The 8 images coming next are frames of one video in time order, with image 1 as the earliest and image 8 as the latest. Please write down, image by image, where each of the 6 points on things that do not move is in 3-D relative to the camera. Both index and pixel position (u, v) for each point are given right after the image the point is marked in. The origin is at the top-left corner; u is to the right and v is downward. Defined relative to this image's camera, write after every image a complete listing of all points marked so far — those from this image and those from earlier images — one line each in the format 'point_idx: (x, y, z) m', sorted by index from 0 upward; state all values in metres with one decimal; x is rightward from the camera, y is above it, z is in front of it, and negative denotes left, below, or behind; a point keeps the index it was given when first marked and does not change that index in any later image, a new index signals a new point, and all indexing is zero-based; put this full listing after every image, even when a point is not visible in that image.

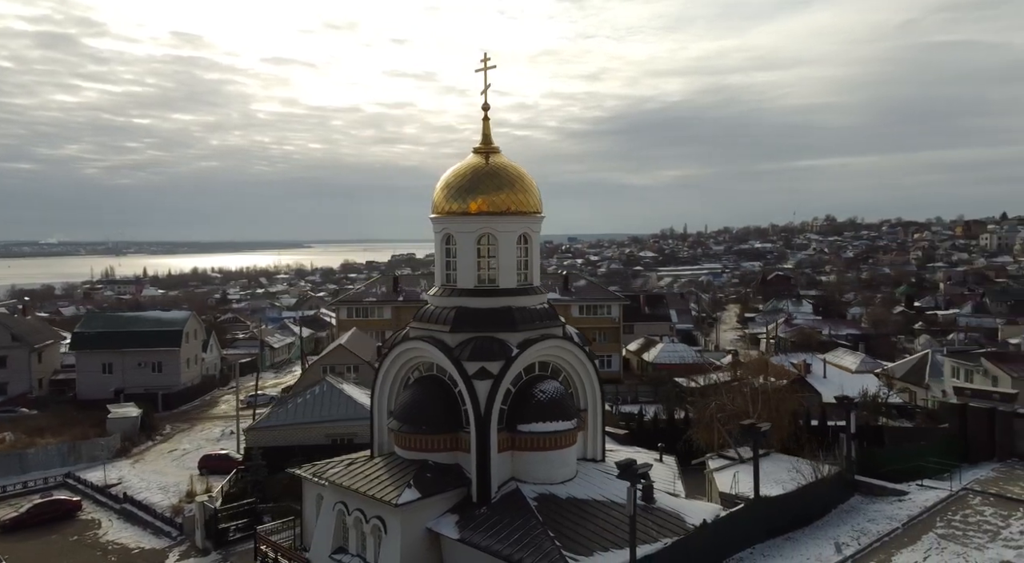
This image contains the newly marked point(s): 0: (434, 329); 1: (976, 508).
0: (-1.4, -0.8, +16.8) m
1: (+7.9, -3.8, +15.1) m
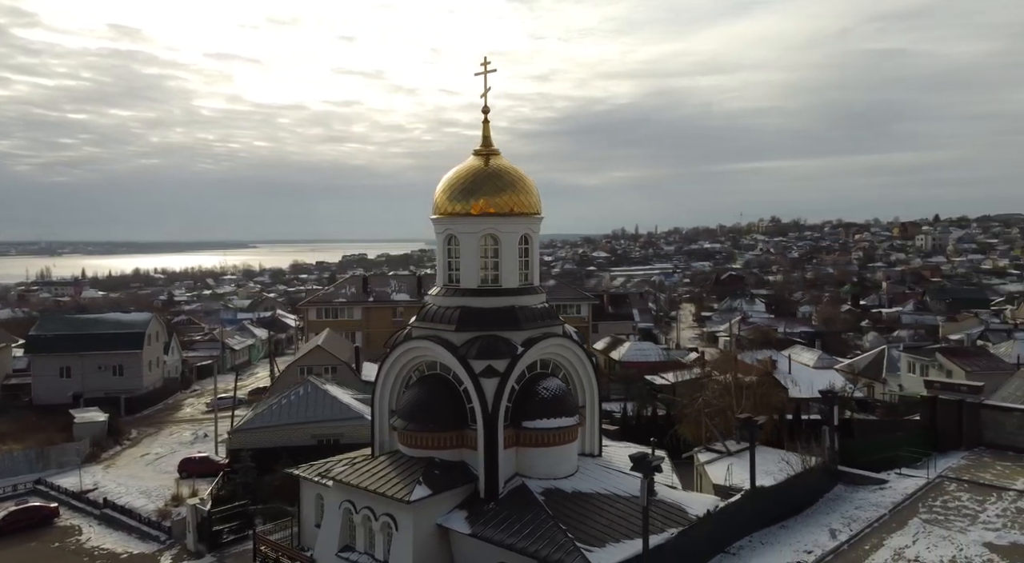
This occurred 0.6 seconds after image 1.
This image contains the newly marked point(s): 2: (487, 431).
0: (-1.3, -0.8, +17.2) m
1: (+8.0, -3.8, +16.2) m
2: (-0.4, -2.7, +16.3) m
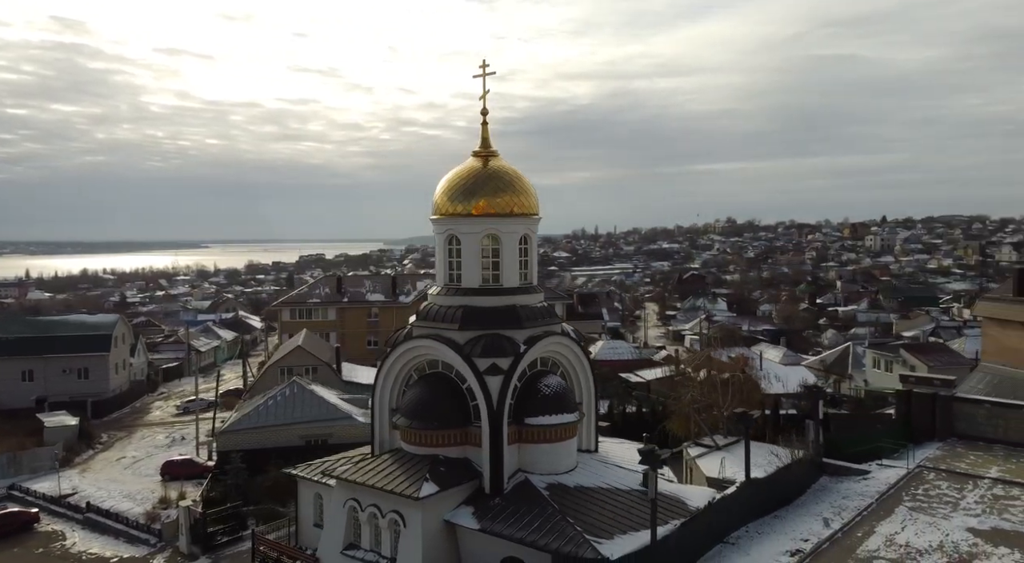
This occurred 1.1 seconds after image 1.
0: (-1.3, -0.9, +17.6) m
1: (+8.1, -3.8, +17.2) m
2: (-0.4, -2.7, +16.7) m
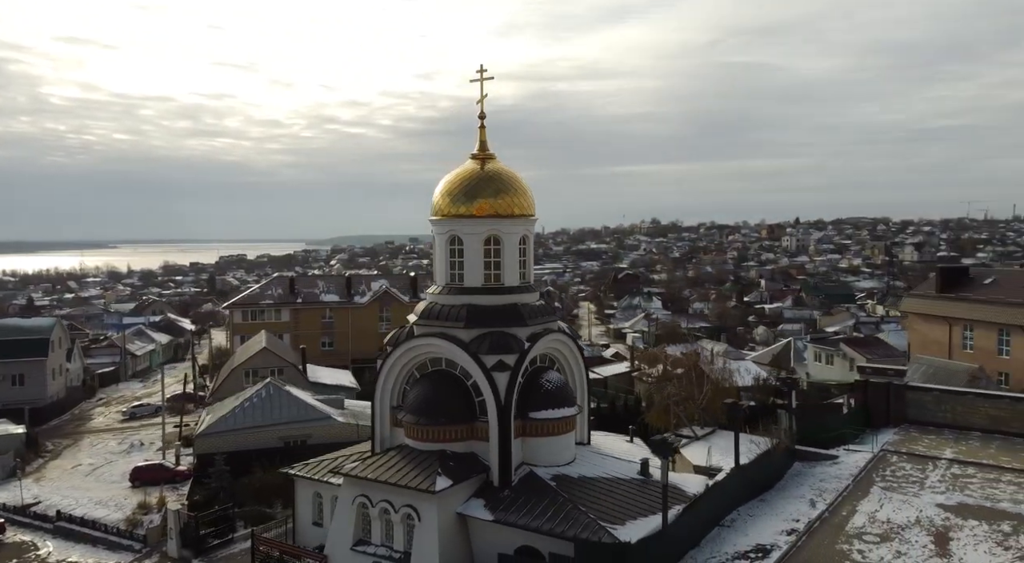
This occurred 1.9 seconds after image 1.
0: (-1.3, -0.9, +18.2) m
1: (+8.1, -3.8, +18.9) m
2: (-0.2, -2.7, +17.5) m
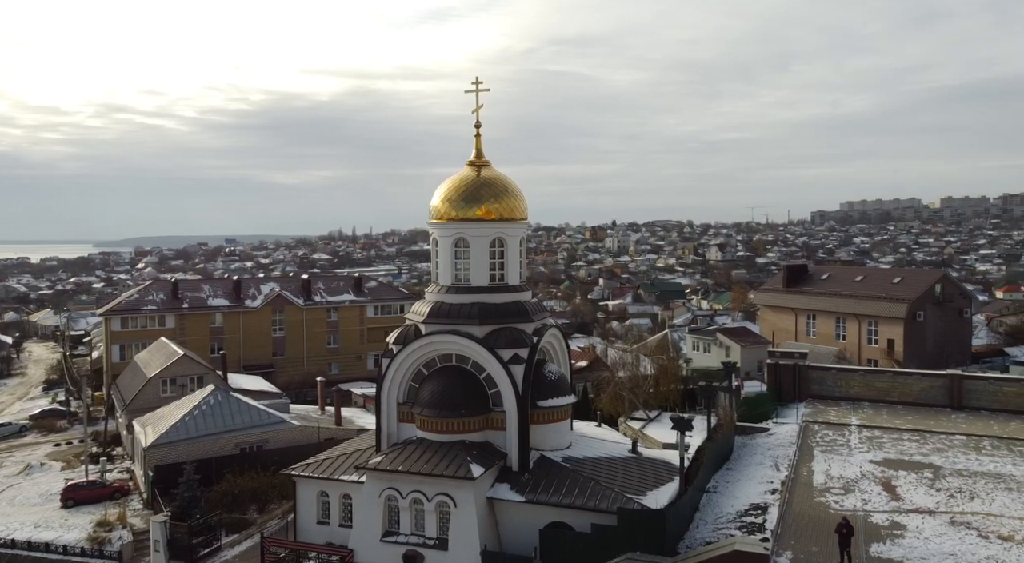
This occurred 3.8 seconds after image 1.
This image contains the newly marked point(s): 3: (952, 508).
0: (-1.1, -1.0, +19.6) m
1: (+7.9, -3.8, +22.7) m
2: (+0.1, -2.8, +19.1) m
3: (+8.9, -4.5, +18.1) m
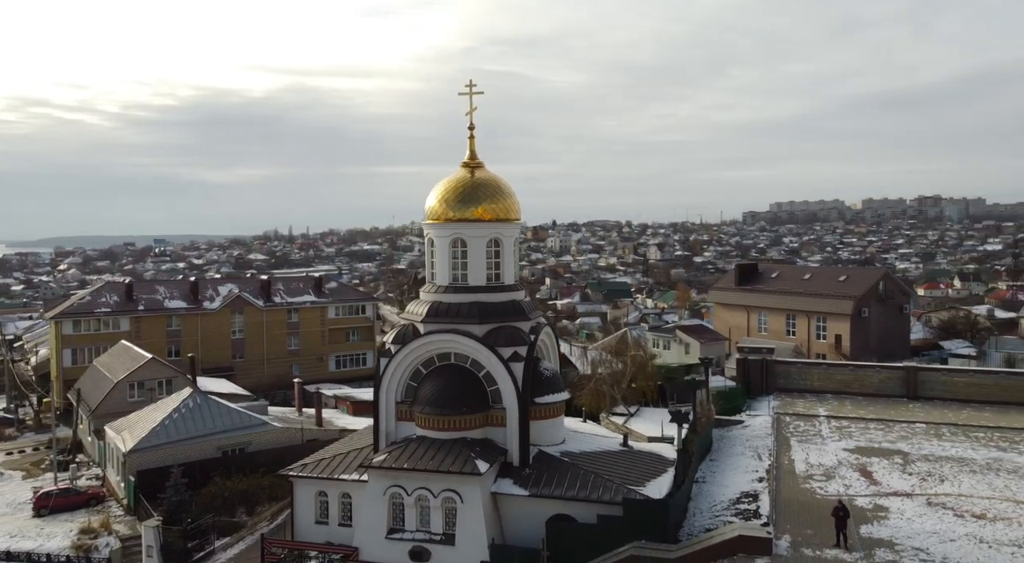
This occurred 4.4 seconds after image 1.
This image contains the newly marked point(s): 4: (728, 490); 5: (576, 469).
0: (-1.2, -1.0, +20.0) m
1: (+7.5, -3.8, +23.9) m
2: (+0.1, -2.8, +19.6) m
3: (+8.9, -4.5, +19.3) m
4: (+4.8, -4.6, +19.9) m
5: (+1.4, -4.1, +19.4) m
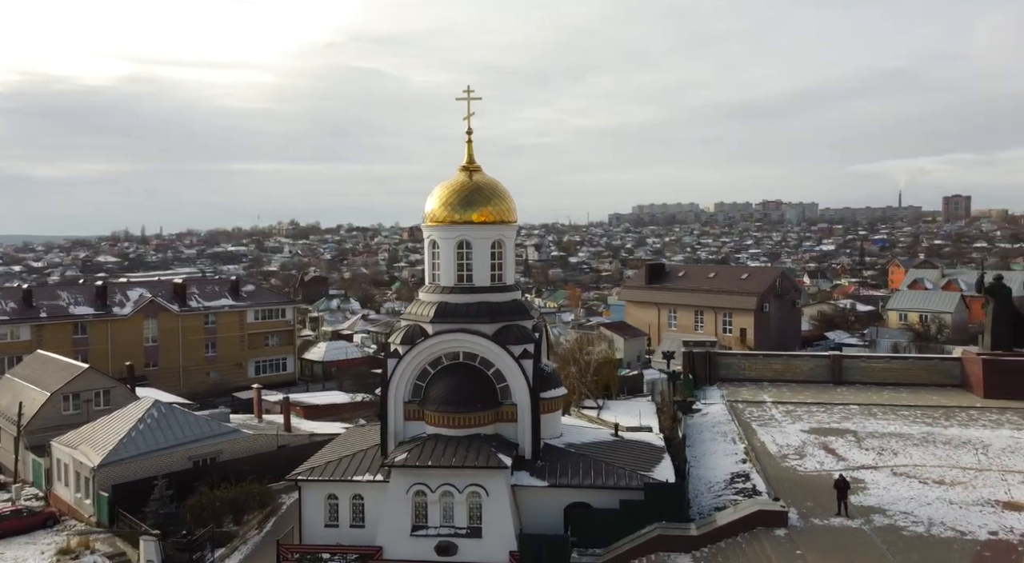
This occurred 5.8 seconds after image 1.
0: (-1.0, -1.0, +20.4) m
1: (+6.8, -3.7, +25.9) m
2: (+0.4, -2.8, +20.3) m
3: (+9.1, -4.4, +21.8) m
4: (+4.9, -4.6, +21.5) m
5: (+1.6, -4.1, +20.4) m
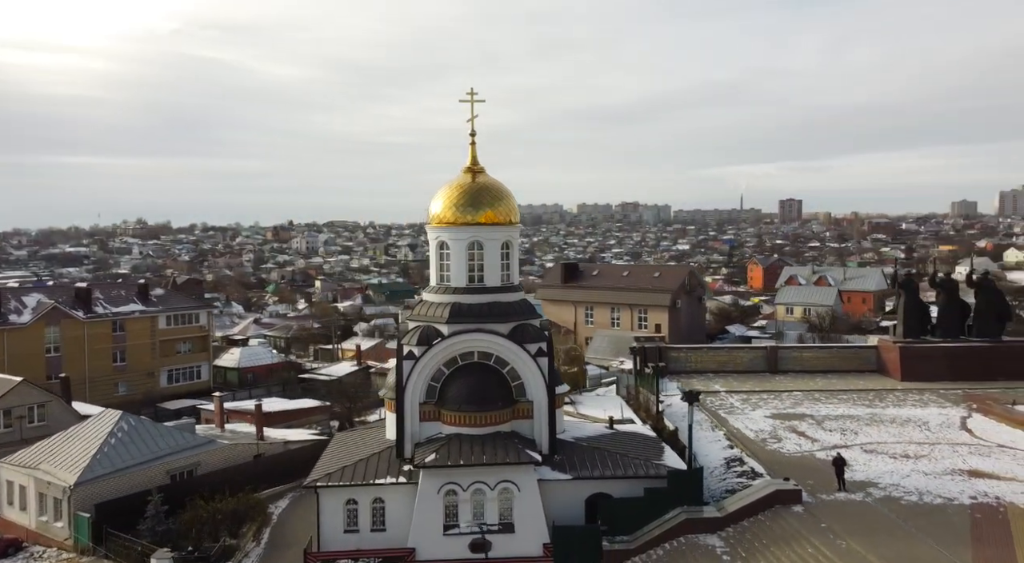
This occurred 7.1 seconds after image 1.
0: (-0.6, -0.9, +20.4) m
1: (+5.9, -3.6, +27.3) m
2: (+0.8, -2.7, +20.5) m
3: (+9.0, -4.2, +23.7) m
4: (+5.0, -4.4, +22.6) m
5: (+2.0, -4.0, +20.8) m
